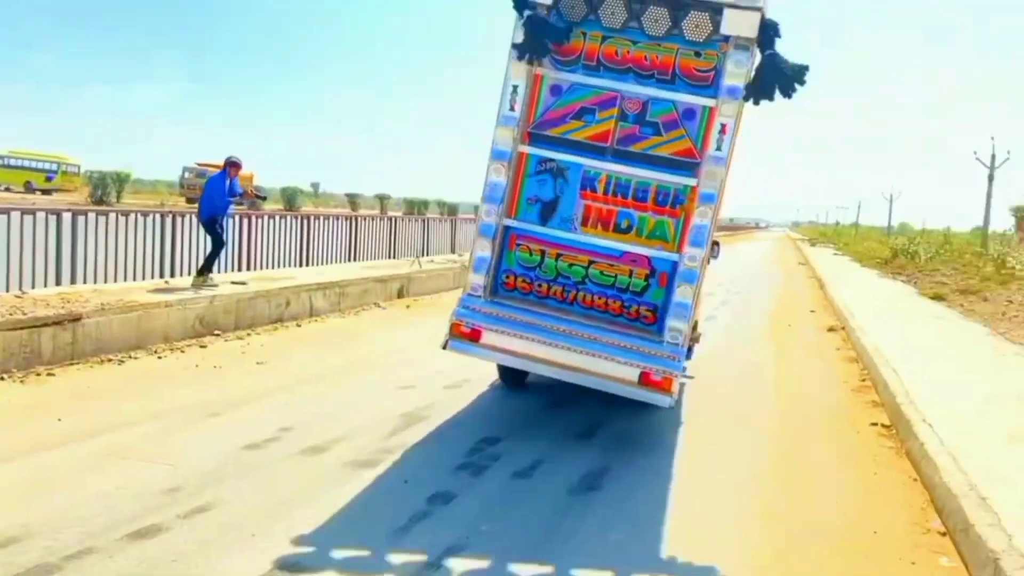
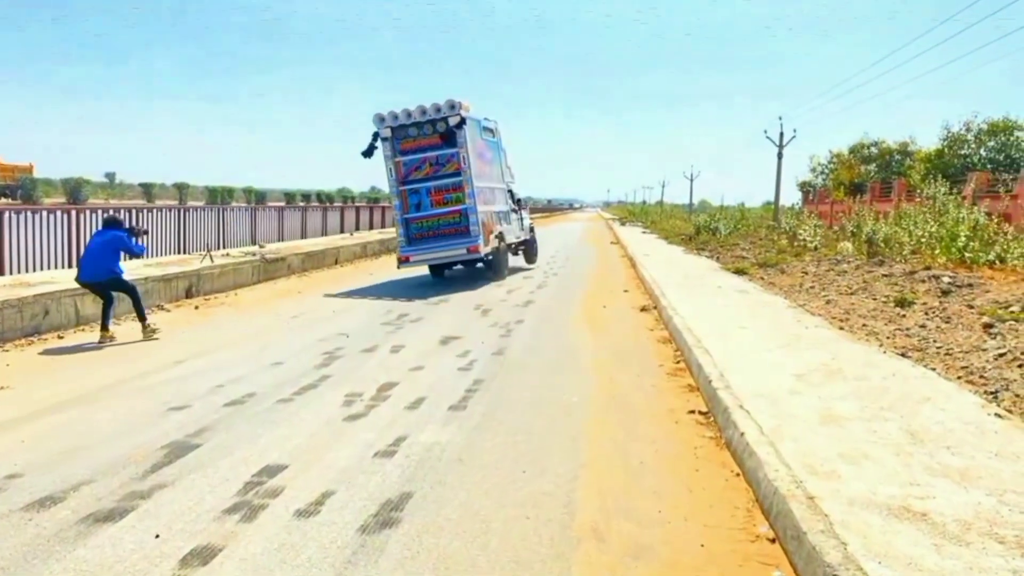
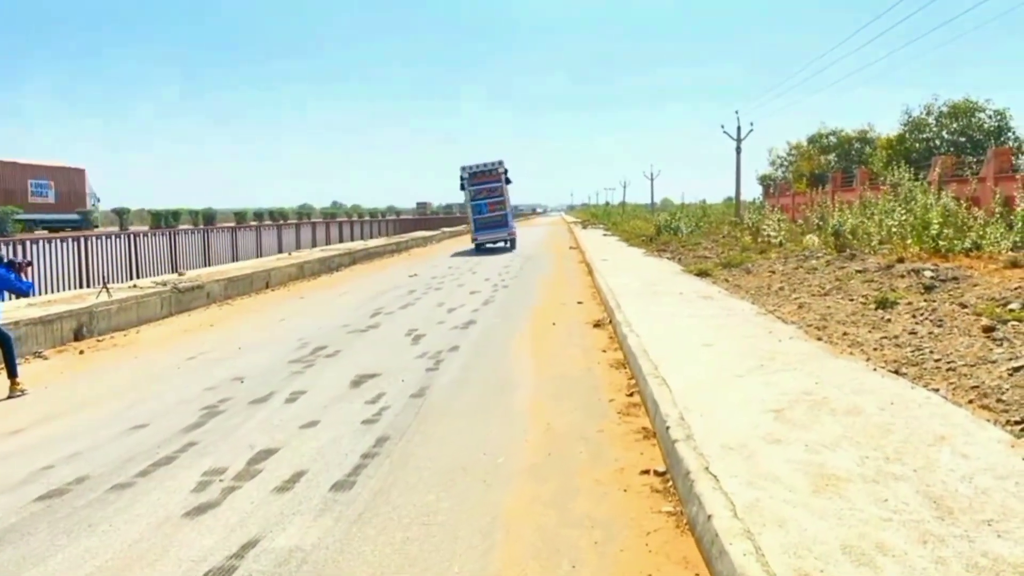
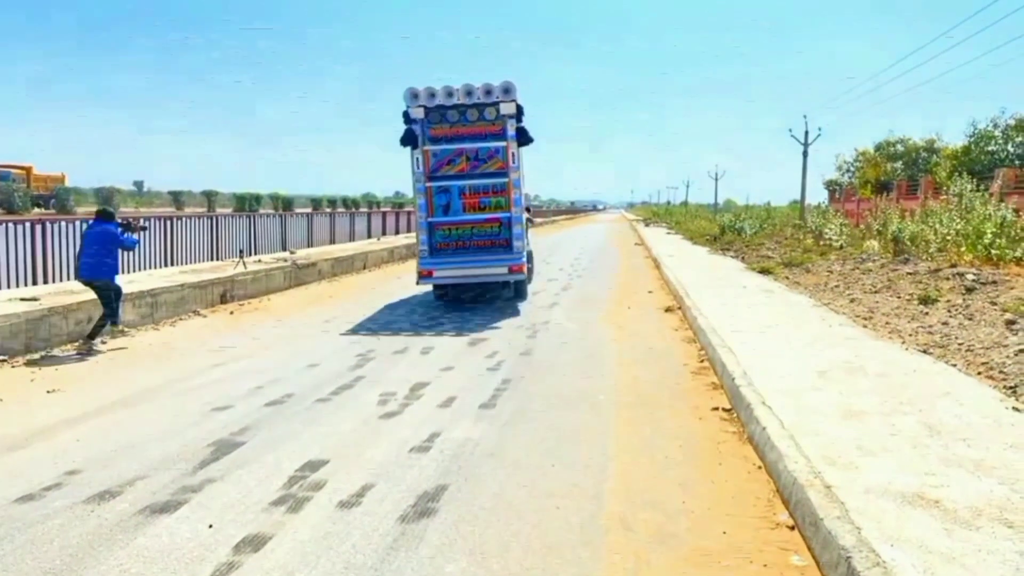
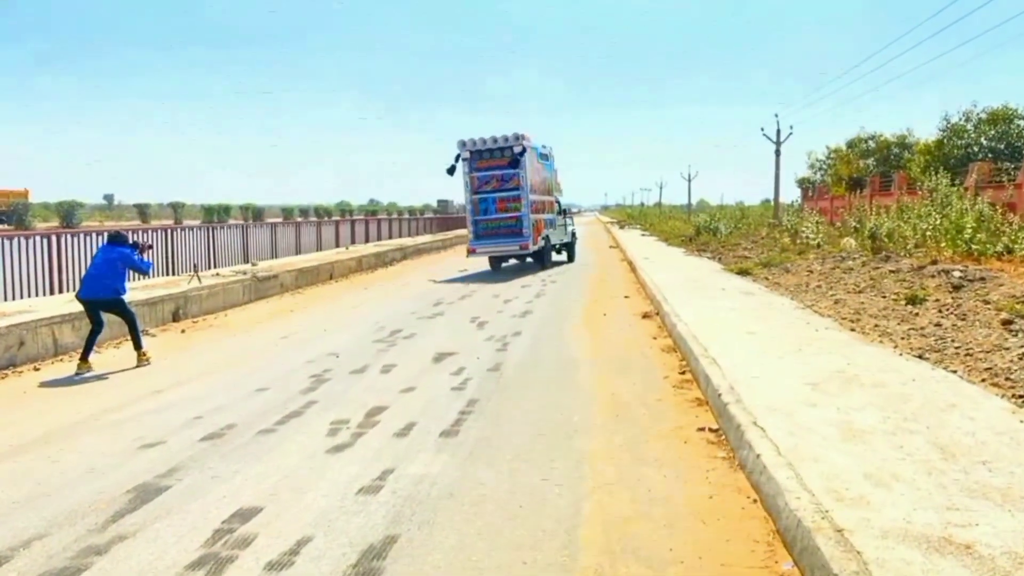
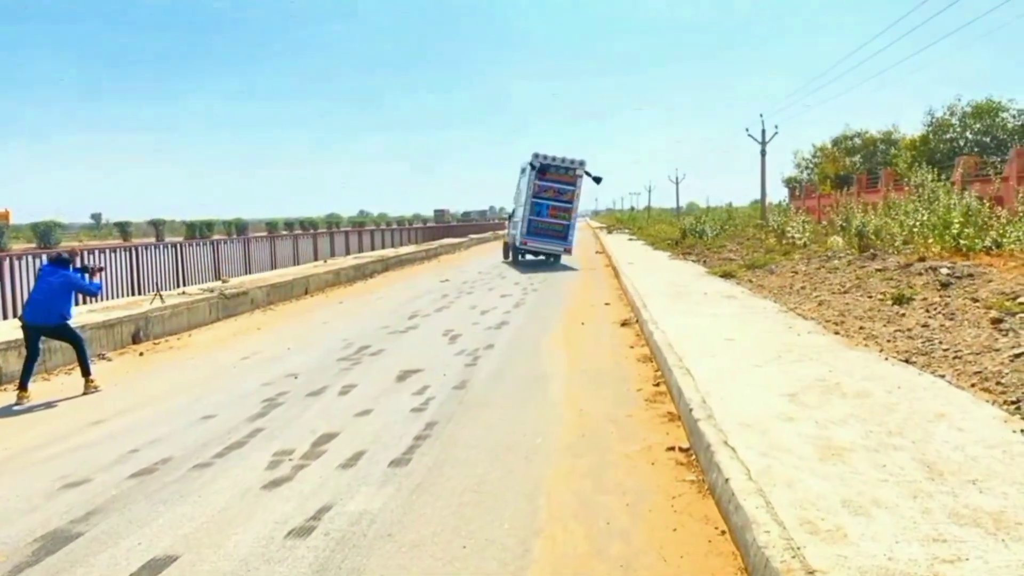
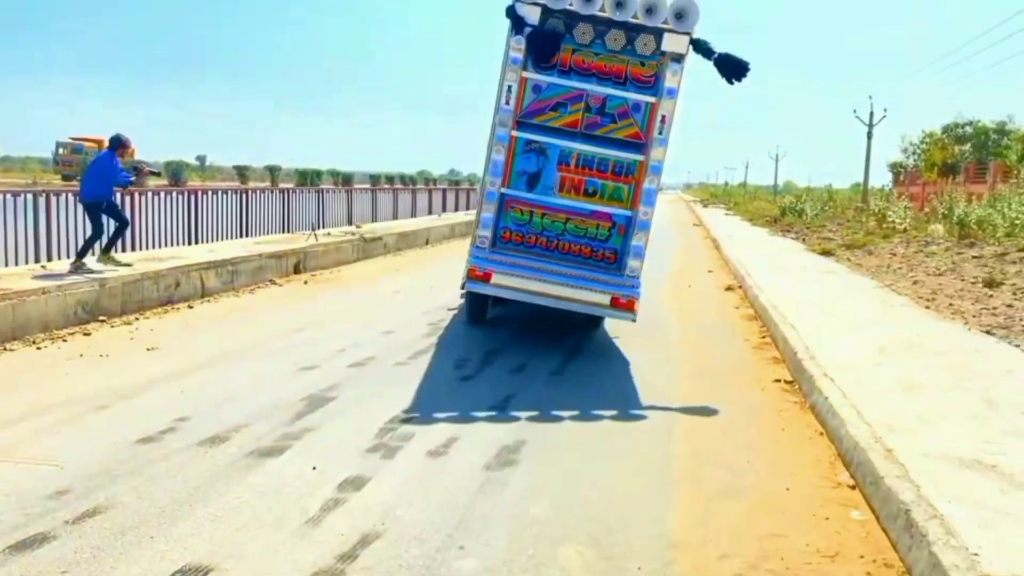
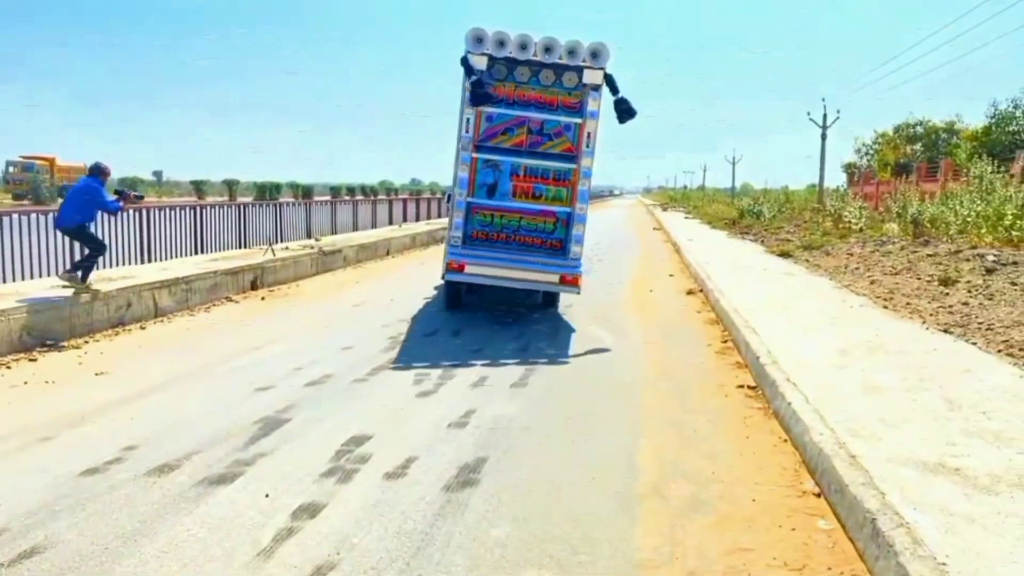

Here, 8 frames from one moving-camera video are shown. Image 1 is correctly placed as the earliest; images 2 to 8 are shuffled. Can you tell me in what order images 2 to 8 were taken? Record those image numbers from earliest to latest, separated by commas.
7, 8, 4, 2, 5, 6, 3
